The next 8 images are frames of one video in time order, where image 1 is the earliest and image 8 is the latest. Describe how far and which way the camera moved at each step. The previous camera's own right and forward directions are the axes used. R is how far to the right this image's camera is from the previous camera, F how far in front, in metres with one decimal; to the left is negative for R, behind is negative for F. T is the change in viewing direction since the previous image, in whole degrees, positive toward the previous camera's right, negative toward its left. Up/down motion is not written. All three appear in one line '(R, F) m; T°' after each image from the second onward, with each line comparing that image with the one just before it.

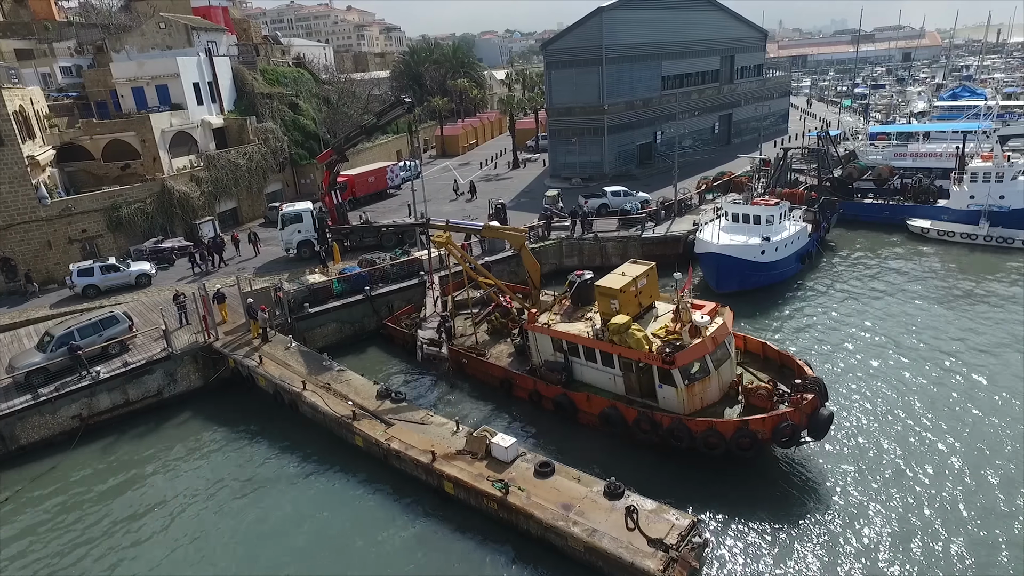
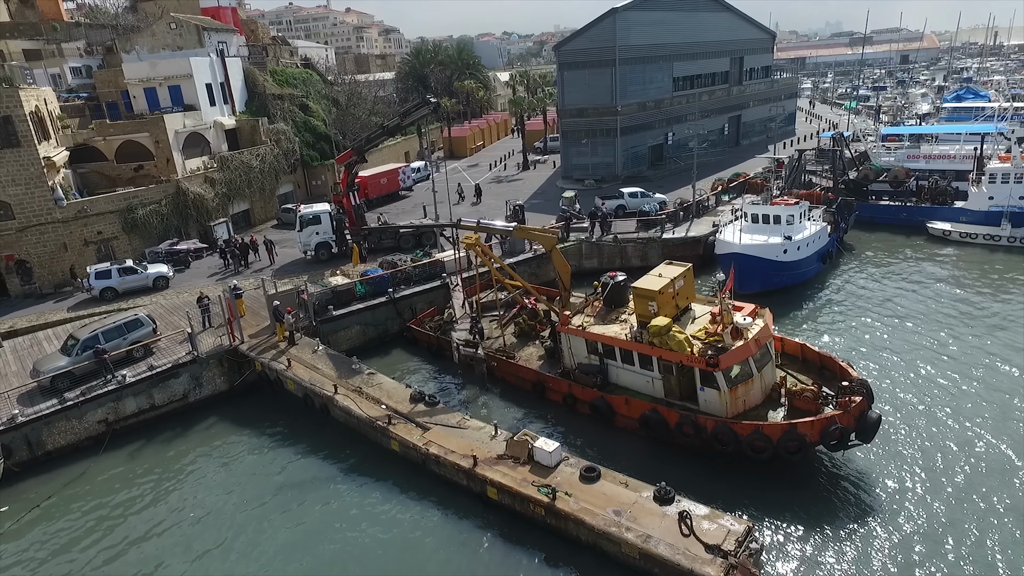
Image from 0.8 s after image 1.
(-1.0, +0.2) m; 0°
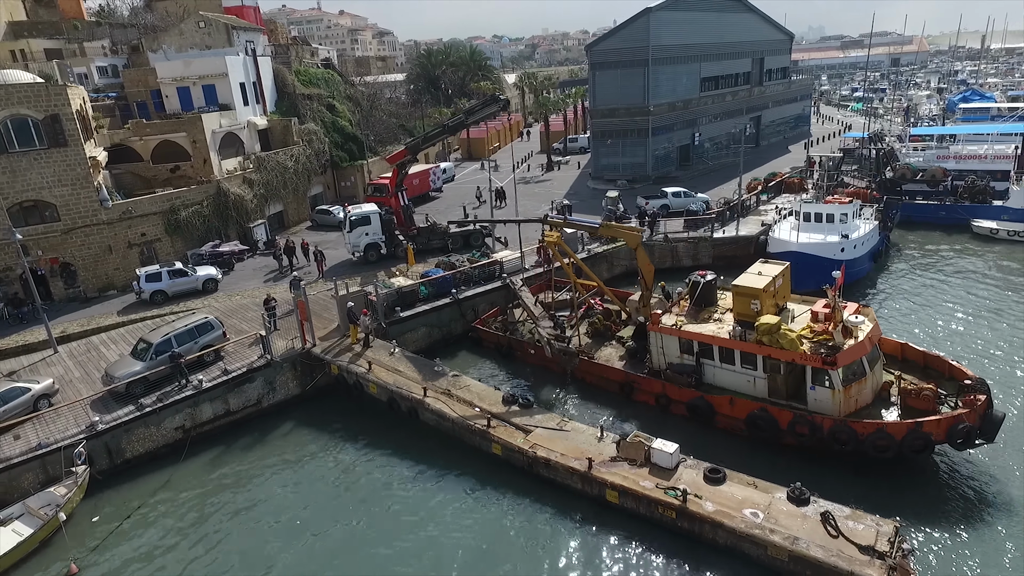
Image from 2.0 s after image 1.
(-2.7, +0.3) m; +1°
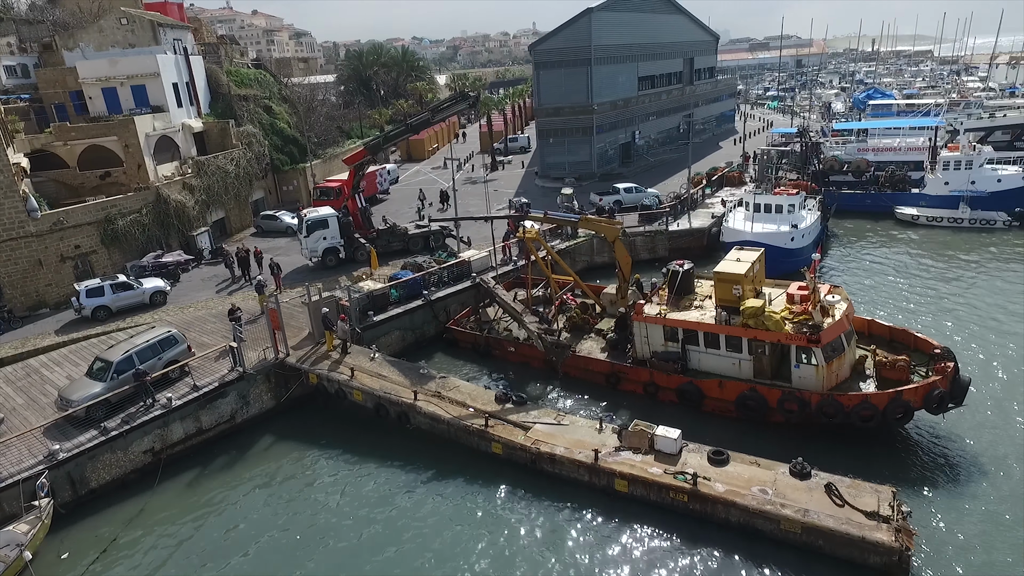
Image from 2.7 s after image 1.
(-1.5, +0.2) m; +7°
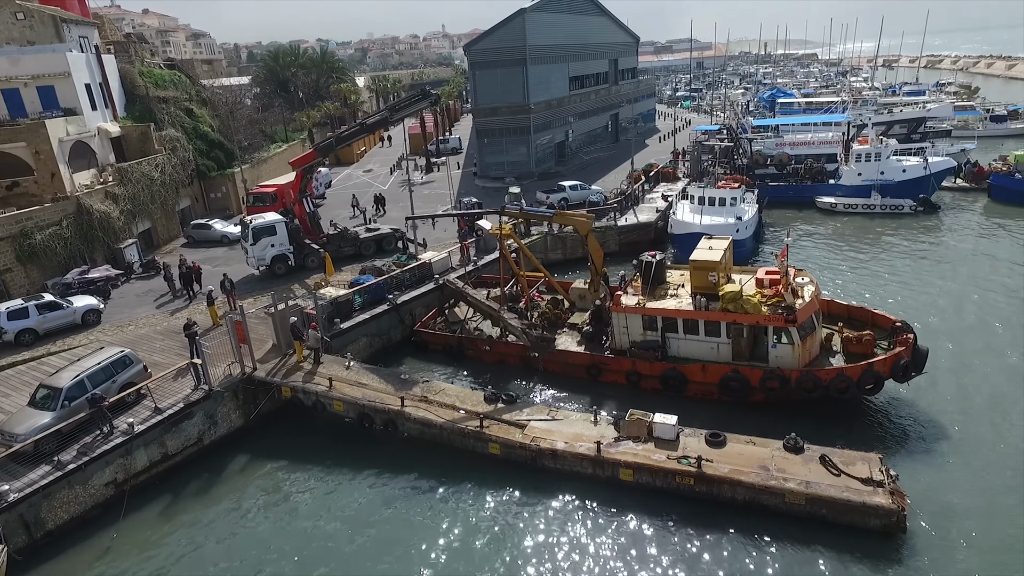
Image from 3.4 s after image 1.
(-1.6, +0.2) m; +8°
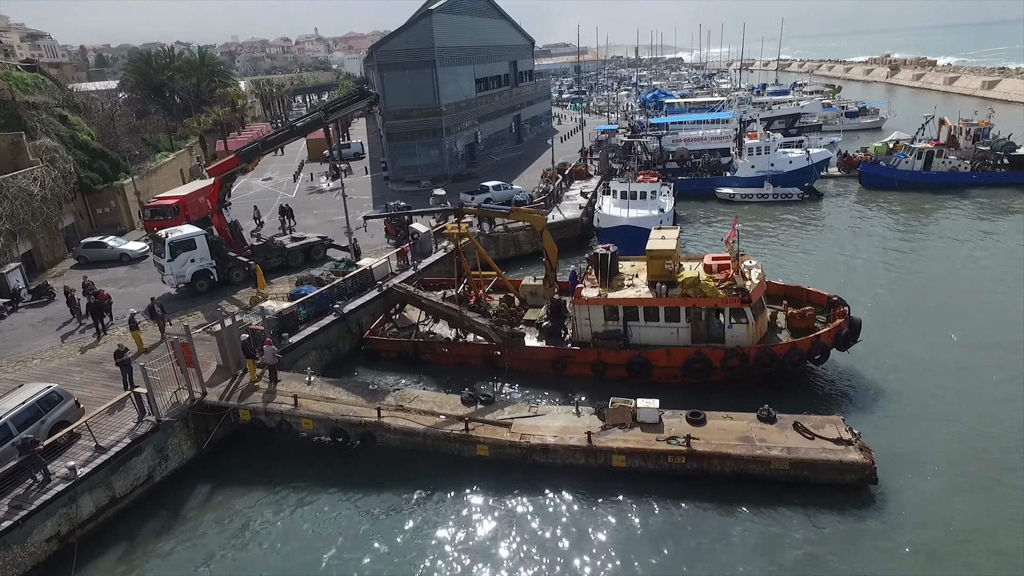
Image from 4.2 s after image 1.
(-1.9, +0.3) m; +10°
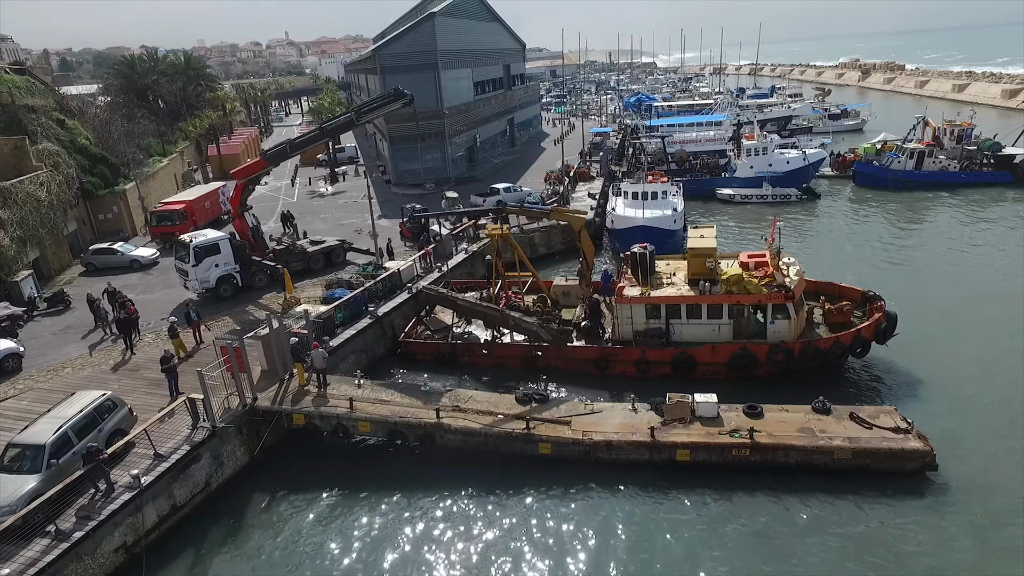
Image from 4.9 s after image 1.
(-1.9, 0.0) m; +2°
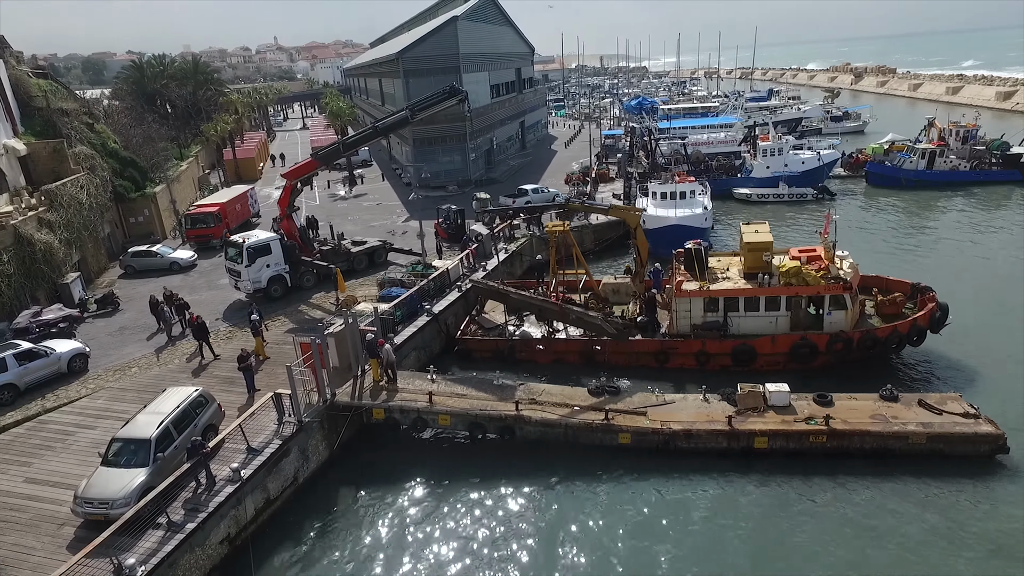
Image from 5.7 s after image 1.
(-2.0, -0.3) m; +1°
